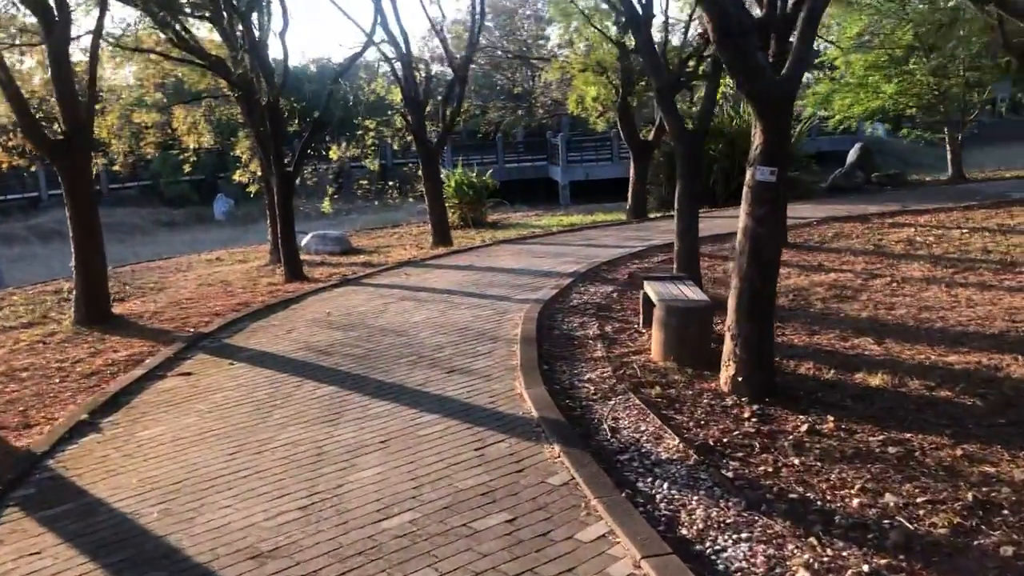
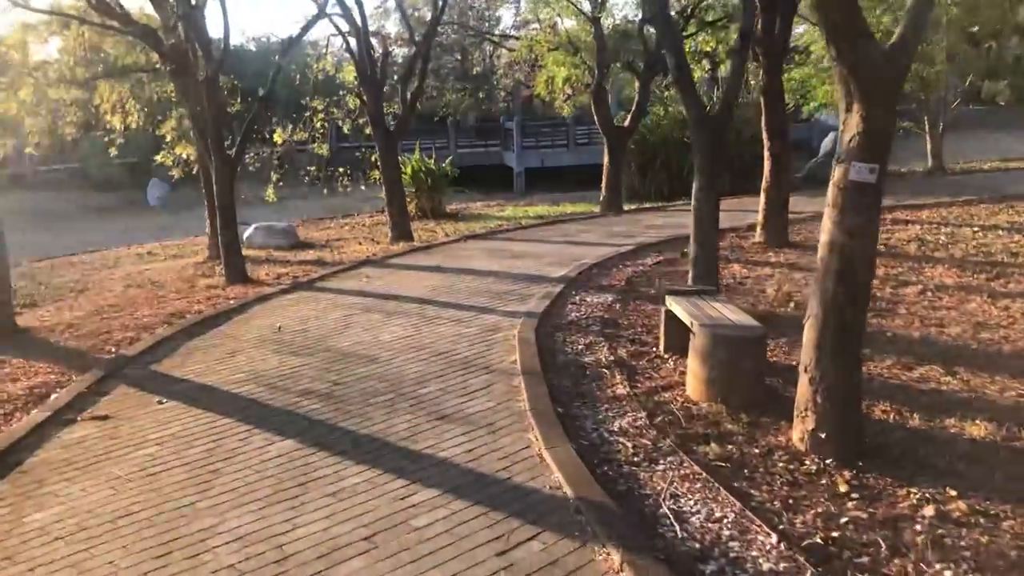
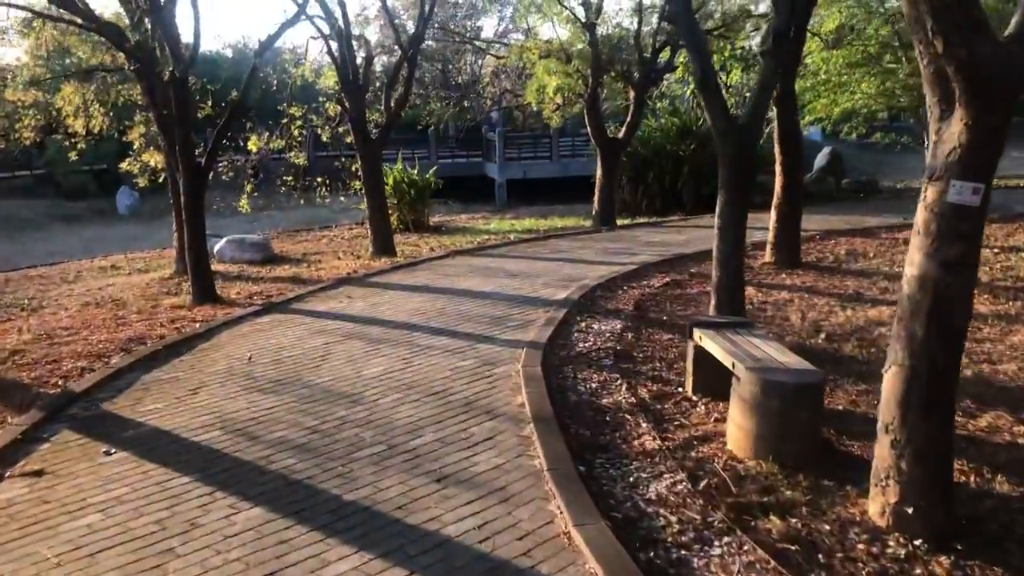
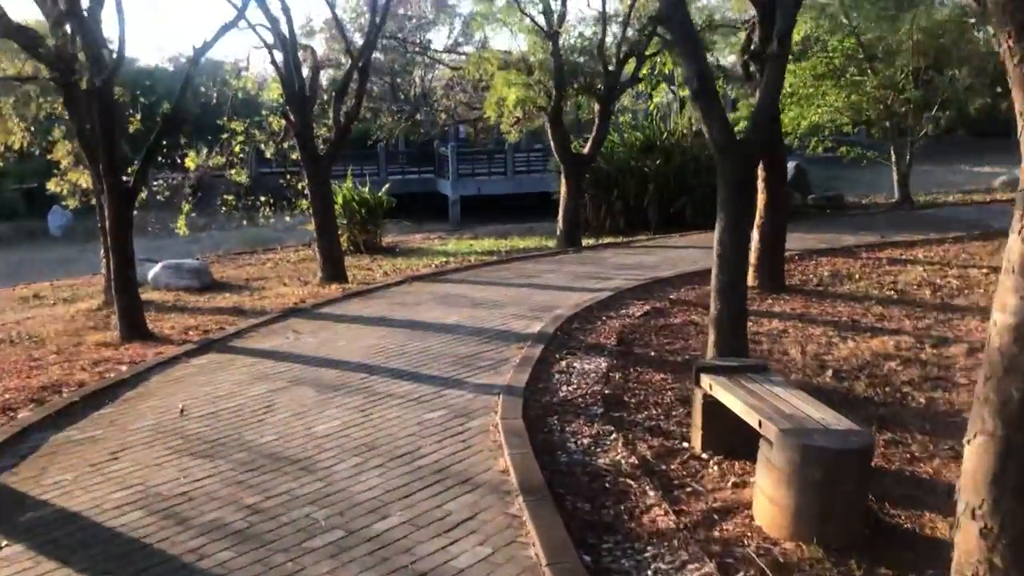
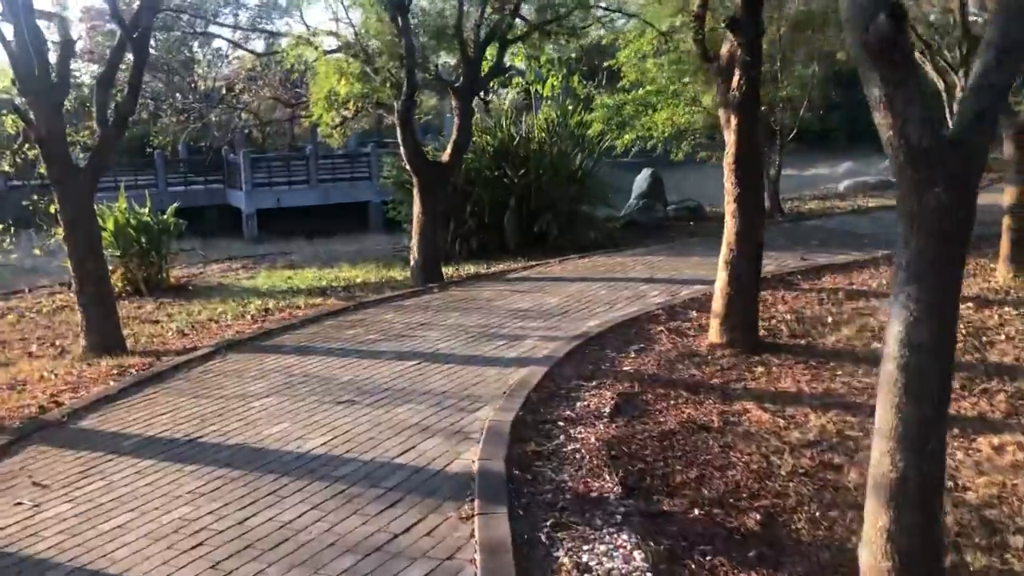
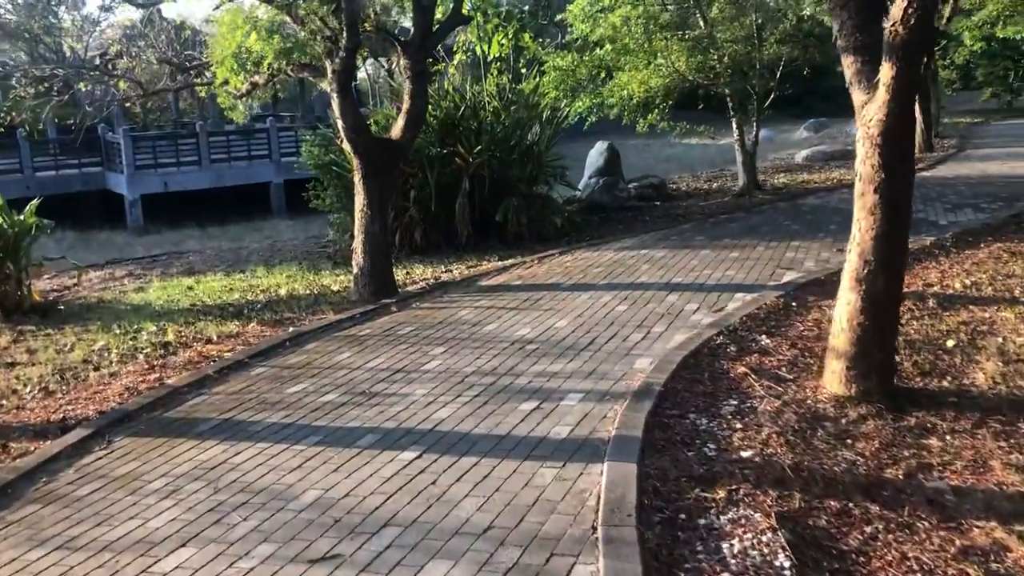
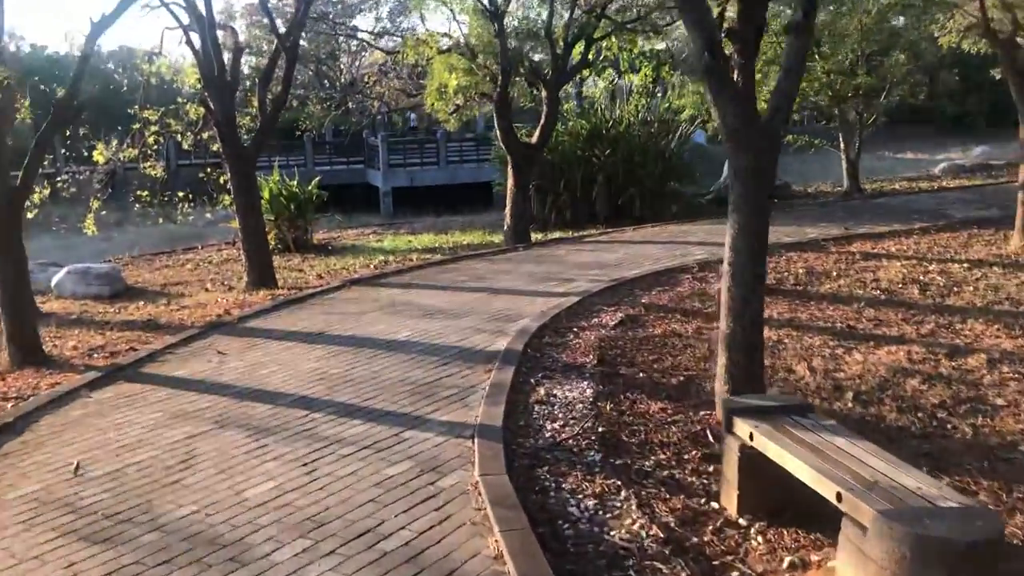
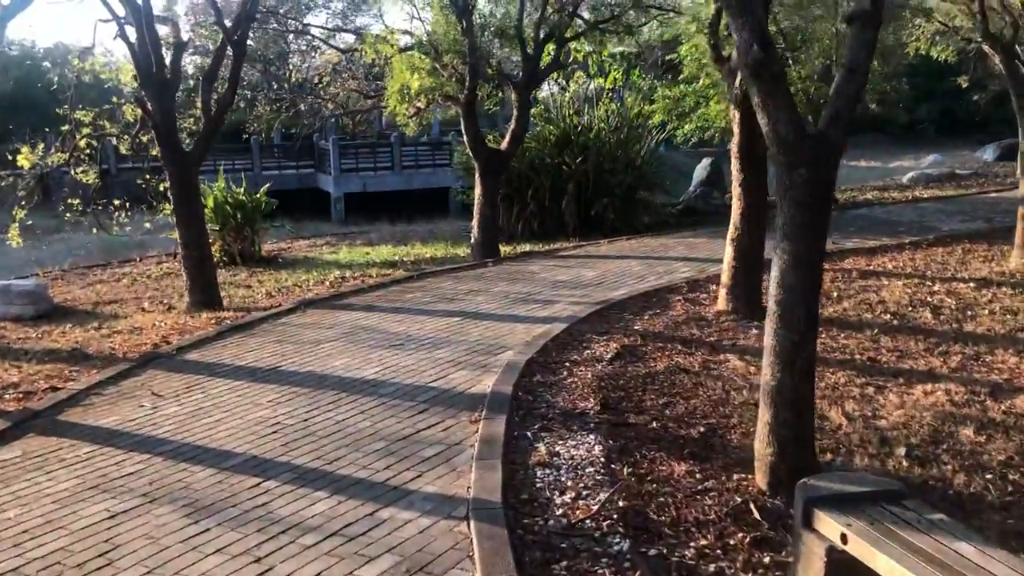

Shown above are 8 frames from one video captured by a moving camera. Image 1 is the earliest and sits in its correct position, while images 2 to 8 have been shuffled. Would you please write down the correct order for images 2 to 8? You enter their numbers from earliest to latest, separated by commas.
2, 3, 4, 7, 8, 5, 6
